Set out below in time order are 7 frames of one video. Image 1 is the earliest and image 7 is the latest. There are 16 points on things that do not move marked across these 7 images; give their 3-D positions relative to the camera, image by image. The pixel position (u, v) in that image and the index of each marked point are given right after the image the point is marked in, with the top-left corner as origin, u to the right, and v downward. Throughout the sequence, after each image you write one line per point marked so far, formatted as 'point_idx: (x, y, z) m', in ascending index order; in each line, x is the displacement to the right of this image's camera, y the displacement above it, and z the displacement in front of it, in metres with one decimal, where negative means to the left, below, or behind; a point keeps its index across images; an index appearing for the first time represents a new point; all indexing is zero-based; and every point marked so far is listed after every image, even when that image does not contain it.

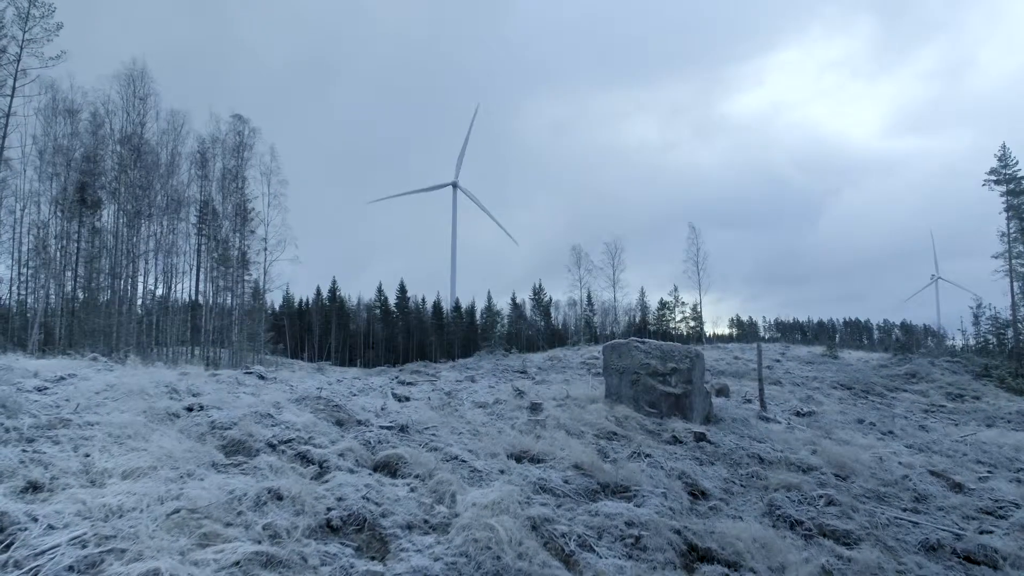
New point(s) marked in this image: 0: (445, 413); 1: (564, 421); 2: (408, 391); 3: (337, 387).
0: (-0.8, -1.5, +7.8) m
1: (+0.7, -1.7, +8.1) m
2: (-1.7, -1.6, +10.2) m
3: (-2.8, -1.6, +10.3) m
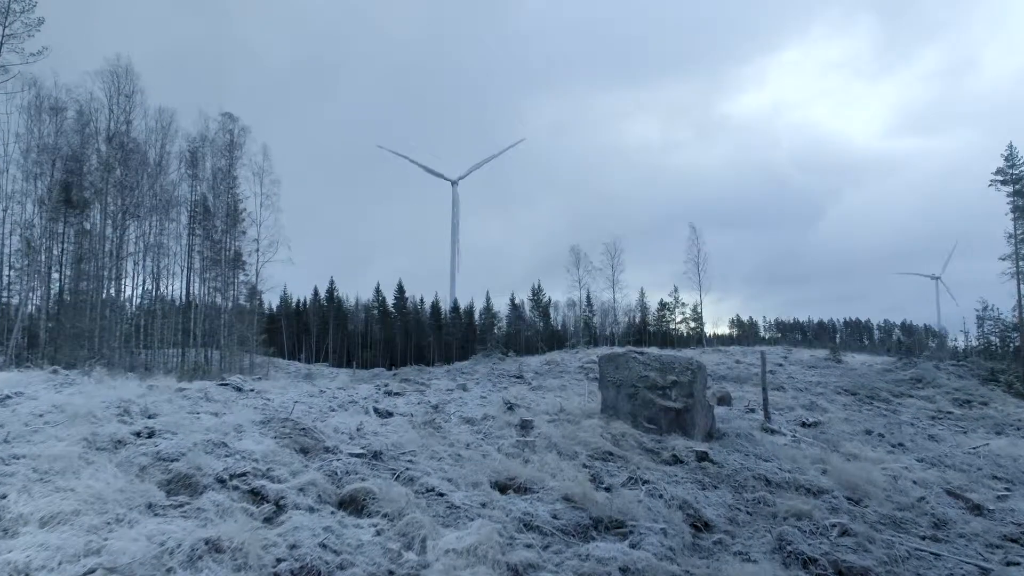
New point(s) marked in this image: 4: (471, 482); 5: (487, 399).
0: (-1.0, -1.6, +7.2) m
1: (+0.5, -1.8, +7.5) m
2: (-1.8, -1.8, +9.6) m
3: (-2.9, -1.7, +9.7) m
4: (-0.4, -1.7, +5.6) m
5: (-0.4, -2.0, +11.6) m
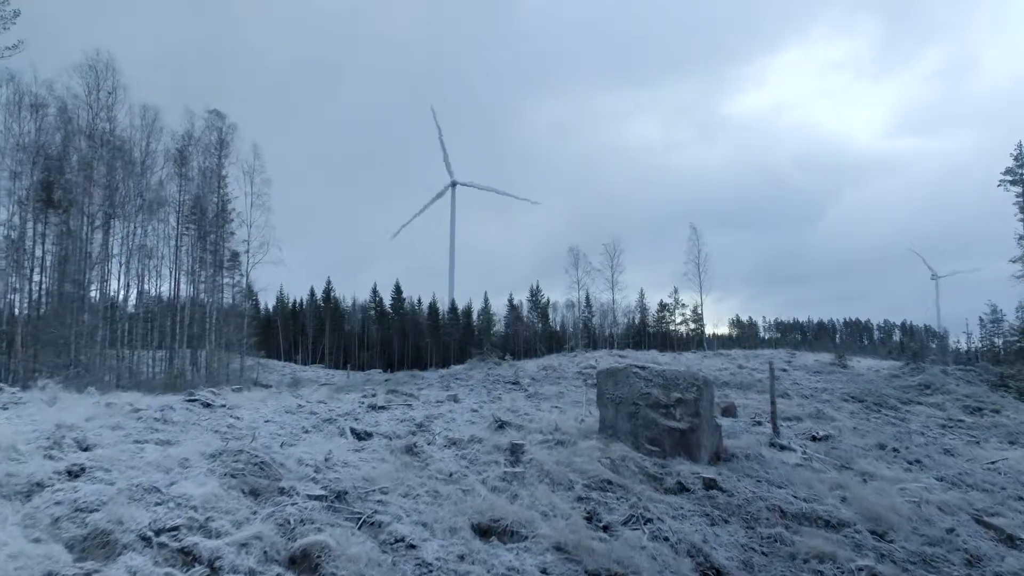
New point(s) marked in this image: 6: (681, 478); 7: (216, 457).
0: (-1.1, -1.7, +6.5) m
1: (+0.4, -1.9, +6.8) m
2: (-1.9, -1.9, +8.9) m
3: (-3.1, -1.8, +9.0) m
4: (-0.5, -1.8, +4.9) m
5: (-0.6, -2.1, +10.9) m
6: (+1.9, -2.1, +7.3) m
7: (-2.5, -1.4, +5.4) m
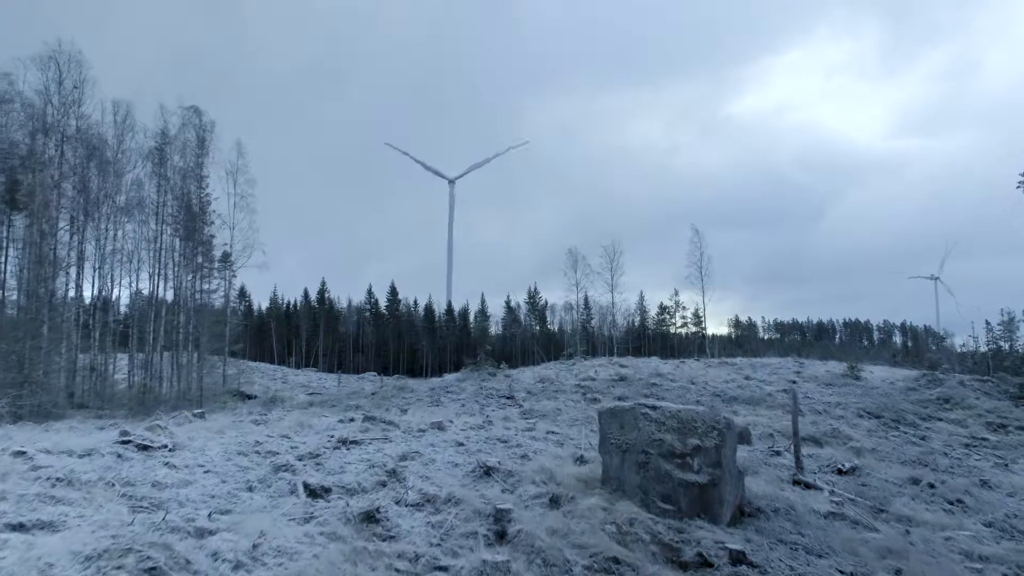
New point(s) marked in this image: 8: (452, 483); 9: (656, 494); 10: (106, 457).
0: (-1.2, -2.0, +5.2) m
1: (+0.2, -2.2, +5.5) m
2: (-2.1, -2.1, +7.6) m
3: (-3.2, -2.1, +7.7) m
4: (-0.6, -2.1, +3.6) m
5: (-0.7, -2.4, +9.6) m
6: (+1.8, -2.4, +5.9) m
7: (-2.6, -1.7, +4.1) m
8: (-0.7, -2.2, +7.3) m
9: (+1.5, -2.1, +6.7) m
10: (-4.5, -1.8, +7.1) m
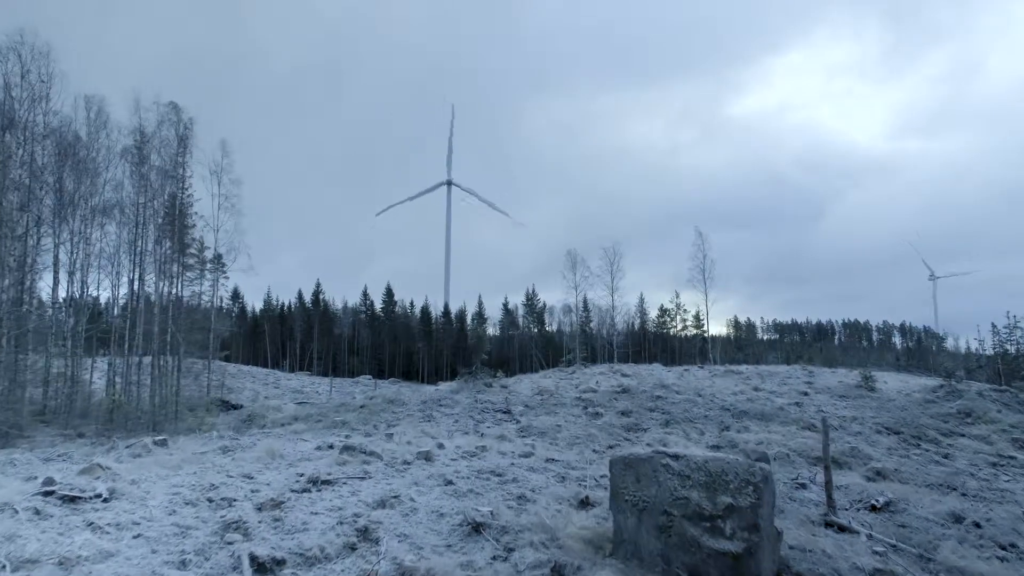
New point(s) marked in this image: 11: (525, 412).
0: (-1.3, -2.3, +4.0) m
1: (+0.2, -2.4, +4.3) m
2: (-2.1, -2.4, +6.4) m
3: (-3.3, -2.3, +6.5) m
4: (-0.7, -2.3, +2.4) m
5: (-0.8, -2.6, +8.4) m
6: (+1.7, -2.7, +4.8) m
7: (-2.7, -1.9, +2.9) m
8: (-0.7, -2.4, +6.1) m
9: (+1.5, -2.4, +5.5) m
10: (-4.5, -2.1, +5.9) m
11: (+0.4, -3.6, +18.9) m
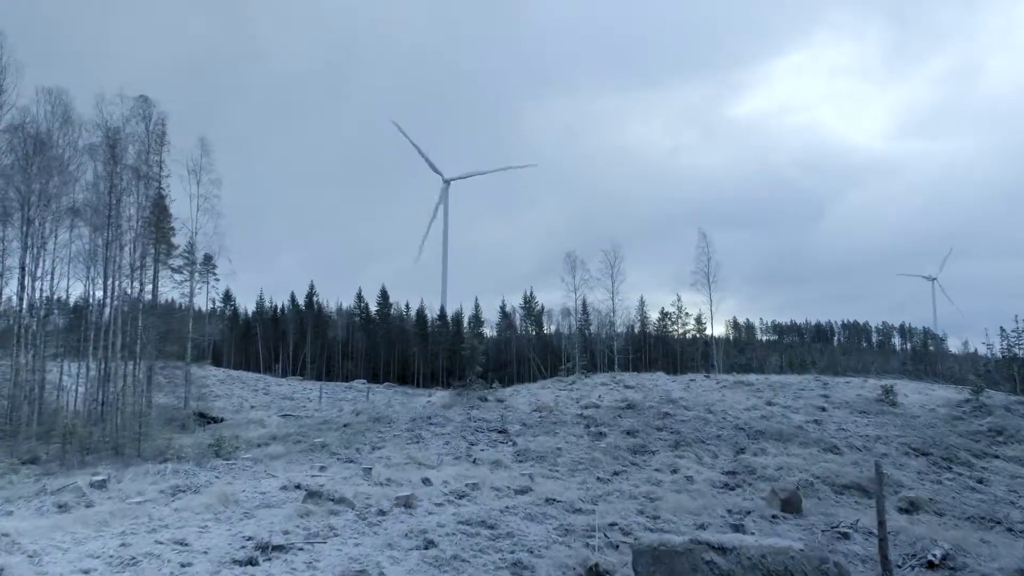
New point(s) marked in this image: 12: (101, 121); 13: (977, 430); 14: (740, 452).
0: (-1.3, -2.5, +2.4) m
1: (+0.1, -2.7, +2.8) m
2: (-2.2, -2.6, +4.8) m
3: (-3.3, -2.6, +4.9) m
4: (-0.7, -2.6, +0.8) m
5: (-0.9, -2.9, +6.9) m
6: (+1.6, -2.9, +3.3) m
7: (-2.7, -2.2, +1.3) m
8: (-0.8, -2.7, +4.6) m
9: (+1.4, -2.6, +4.0) m
10: (-4.6, -2.3, +4.4) m
11: (+0.3, -3.9, +17.4) m
12: (-12.7, +5.2, +20.1) m
13: (+13.9, -4.3, +19.3) m
14: (+5.8, -4.2, +16.5) m
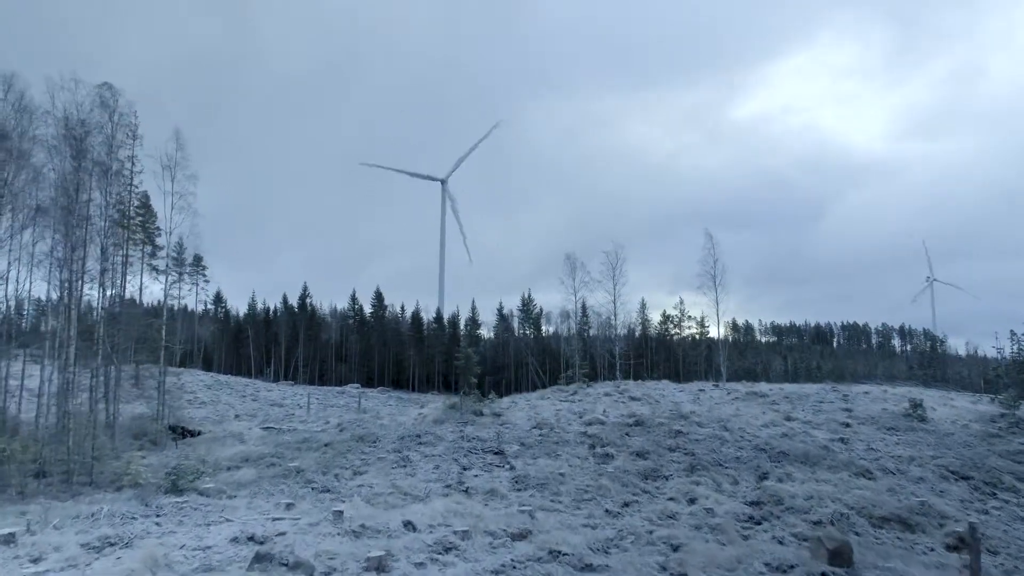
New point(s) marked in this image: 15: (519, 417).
0: (-1.3, -2.7, +0.8) m
1: (+0.1, -2.8, +1.1) m
2: (-2.2, -2.8, +3.2) m
3: (-3.4, -2.7, +3.3) m
4: (-0.7, -2.7, -0.8) m
5: (-0.9, -3.0, +5.2) m
6: (+1.6, -3.1, +1.6) m
7: (-2.7, -2.3, -0.3) m
8: (-0.8, -2.8, +2.9) m
9: (+1.4, -2.8, +2.3) m
10: (-4.6, -2.5, +2.7) m
11: (+0.2, -4.0, +15.7) m
12: (-12.8, +5.0, +18.4) m
13: (+13.9, -4.4, +17.7) m
14: (+5.8, -4.4, +14.8) m
15: (+0.2, -3.9, +19.3) m
